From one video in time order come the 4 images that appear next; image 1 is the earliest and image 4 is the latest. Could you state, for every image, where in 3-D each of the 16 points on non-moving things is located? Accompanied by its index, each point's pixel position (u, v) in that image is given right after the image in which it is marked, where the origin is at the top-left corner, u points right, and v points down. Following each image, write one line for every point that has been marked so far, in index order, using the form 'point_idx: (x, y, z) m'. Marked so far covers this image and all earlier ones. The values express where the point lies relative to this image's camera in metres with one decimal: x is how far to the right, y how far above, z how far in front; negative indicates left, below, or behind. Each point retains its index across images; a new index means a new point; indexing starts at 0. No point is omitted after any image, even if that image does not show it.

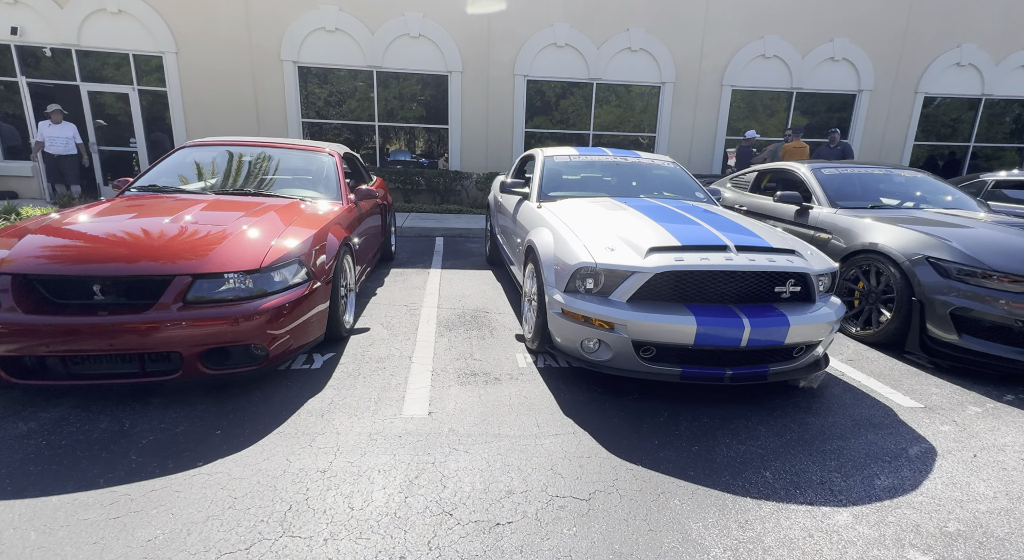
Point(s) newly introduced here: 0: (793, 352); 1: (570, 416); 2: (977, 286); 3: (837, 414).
0: (+1.6, -0.4, +3.1) m
1: (+0.3, -0.7, +2.8) m
2: (+3.1, 0.0, +3.5) m
3: (+1.8, -0.7, +3.0) m
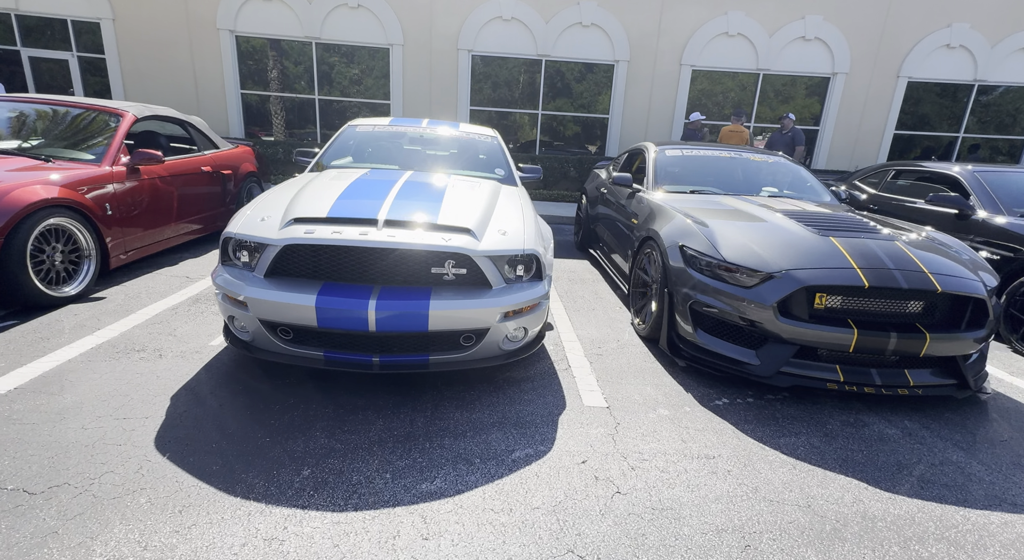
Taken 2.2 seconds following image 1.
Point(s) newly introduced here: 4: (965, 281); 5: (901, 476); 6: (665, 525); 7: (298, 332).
0: (-0.3, -0.3, +2.9) m
1: (-1.6, -0.6, +2.6) m
2: (+1.2, 0.0, +3.3) m
3: (-0.1, -0.7, +2.7) m
4: (+2.5, 0.0, +3.0) m
5: (+1.7, -0.9, +2.4) m
6: (+0.6, -0.9, +2.0) m
7: (-1.1, -0.3, +2.7) m
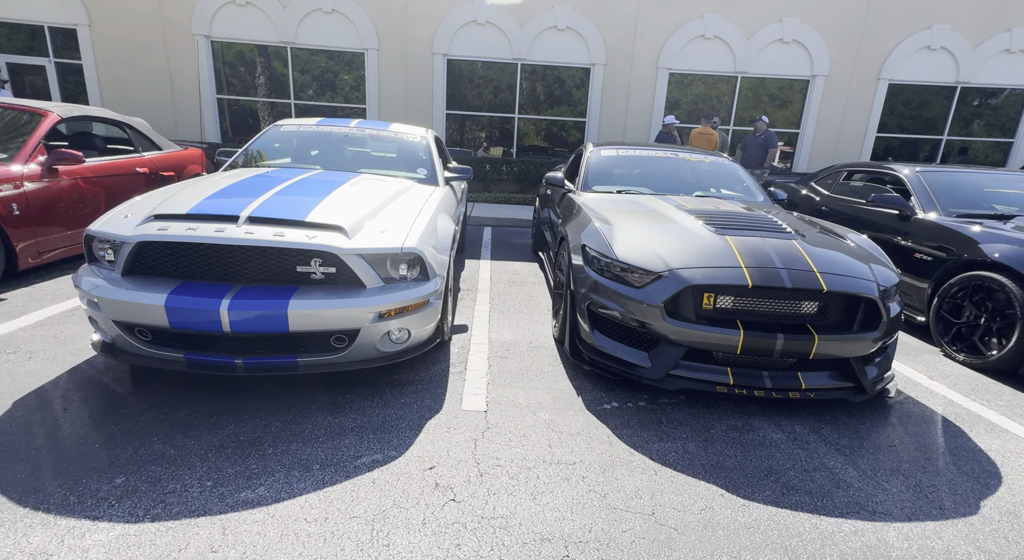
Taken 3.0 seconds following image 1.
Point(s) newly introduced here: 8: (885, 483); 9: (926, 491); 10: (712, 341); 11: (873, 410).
0: (-0.9, -0.3, +2.8) m
1: (-2.3, -0.6, +2.5) m
2: (+0.6, 0.0, +3.2) m
3: (-0.8, -0.7, +2.6) m
4: (+1.8, 0.0, +2.9) m
5: (+1.1, -0.9, +2.3) m
6: (-0.1, -0.9, +1.9) m
7: (-1.7, -0.3, +2.6) m
8: (+1.6, -0.9, +2.4) m
9: (+1.8, -0.9, +2.3) m
10: (+1.1, -0.3, +2.9) m
11: (+2.0, -0.7, +3.0) m
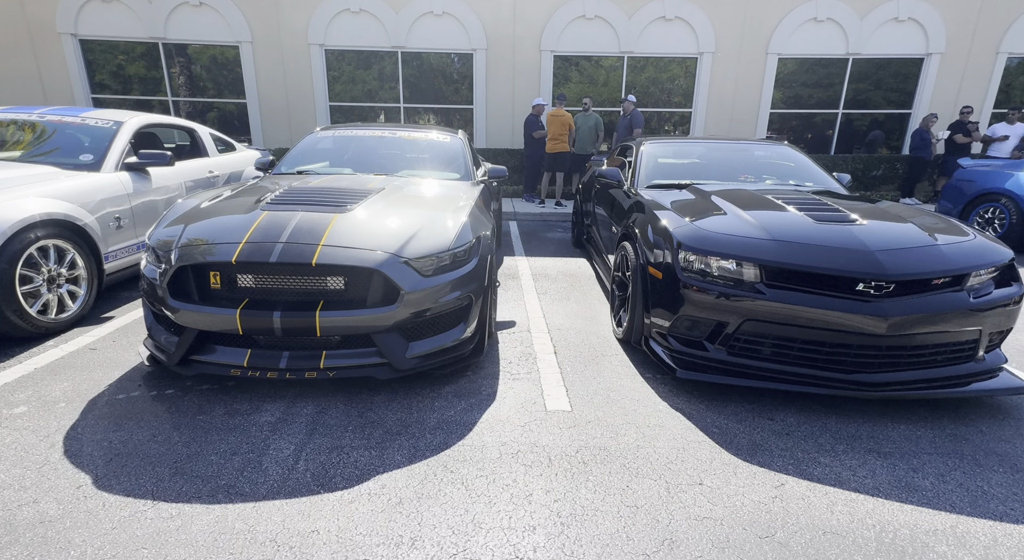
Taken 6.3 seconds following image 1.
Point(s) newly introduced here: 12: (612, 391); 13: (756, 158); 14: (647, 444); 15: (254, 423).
0: (-3.5, -0.3, +2.5) m
1: (-4.8, -0.6, +2.1) m
2: (-2.0, +0.1, +3.0) m
3: (-3.3, -0.6, +2.4) m
4: (-0.7, +0.1, +2.7) m
5: (-1.4, -0.8, +2.2) m
6: (-2.6, -0.8, +1.7) m
7: (-4.3, -0.3, +2.3) m
8: (-0.9, -0.8, +2.2) m
9: (-0.7, -0.8, +2.2) m
10: (-1.5, -0.2, +2.7) m
11: (-0.5, -0.6, +2.9) m
12: (+0.6, -0.6, +3.0) m
13: (+2.5, +1.2, +5.4) m
14: (+0.6, -0.8, +2.5) m
15: (-1.2, -0.7, +2.6) m
